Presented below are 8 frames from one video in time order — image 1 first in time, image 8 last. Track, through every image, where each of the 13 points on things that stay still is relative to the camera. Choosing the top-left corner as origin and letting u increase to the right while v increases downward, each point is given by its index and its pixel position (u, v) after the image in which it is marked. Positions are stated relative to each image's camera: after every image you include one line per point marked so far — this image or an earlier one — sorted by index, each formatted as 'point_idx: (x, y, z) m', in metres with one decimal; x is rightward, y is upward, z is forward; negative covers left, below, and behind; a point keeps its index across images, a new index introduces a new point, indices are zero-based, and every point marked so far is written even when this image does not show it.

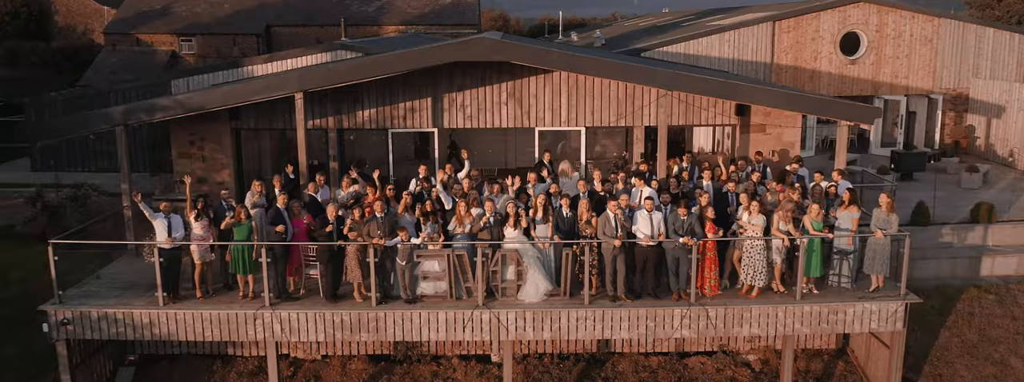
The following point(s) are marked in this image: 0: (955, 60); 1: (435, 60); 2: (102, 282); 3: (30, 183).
0: (+9.2, +2.7, +12.5) m
1: (-1.0, +1.6, +7.4) m
2: (-4.5, -1.0, +6.7) m
3: (-9.5, +0.2, +11.7) m
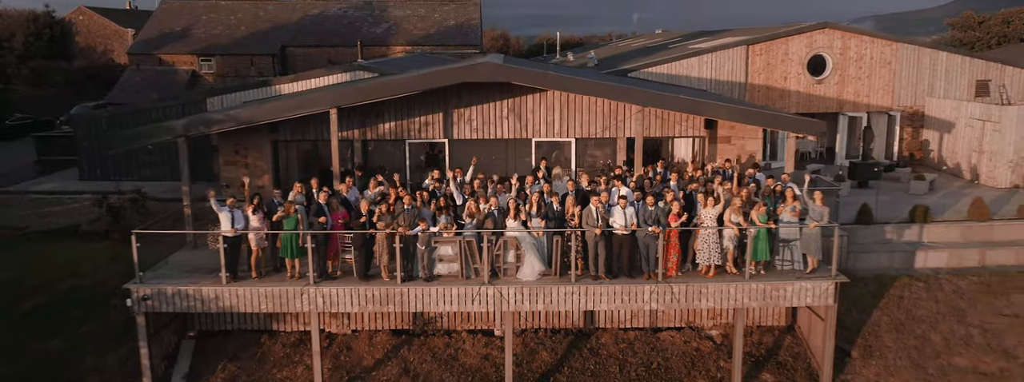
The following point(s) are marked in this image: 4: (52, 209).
0: (+9.3, +2.6, +14.0) m
1: (-1.0, +1.6, +8.8) m
2: (-4.5, -1.0, +8.0) m
3: (-9.5, 0.0, +13.1) m
4: (-8.9, -0.4, +11.7) m
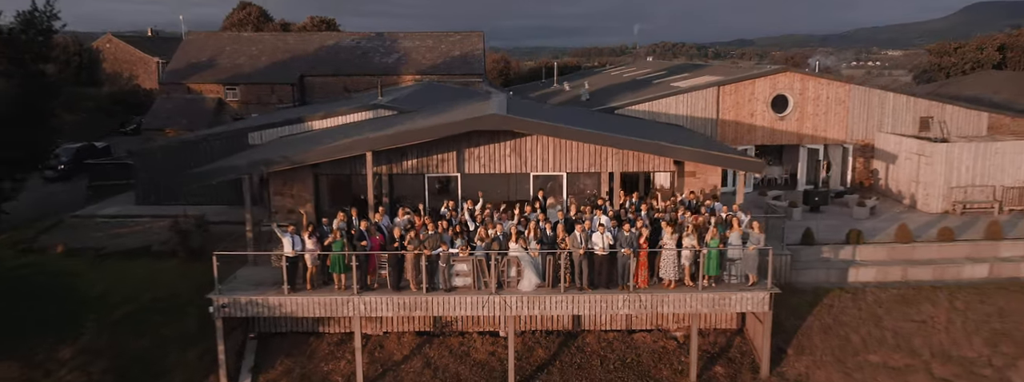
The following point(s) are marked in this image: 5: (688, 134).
0: (+9.3, +2.0, +16.0) m
1: (-0.9, +1.1, +10.8) m
2: (-4.5, -1.5, +10.0) m
3: (-9.4, -0.5, +15.0) m
4: (-8.8, -0.9, +13.6) m
5: (+4.0, +1.3, +13.8) m
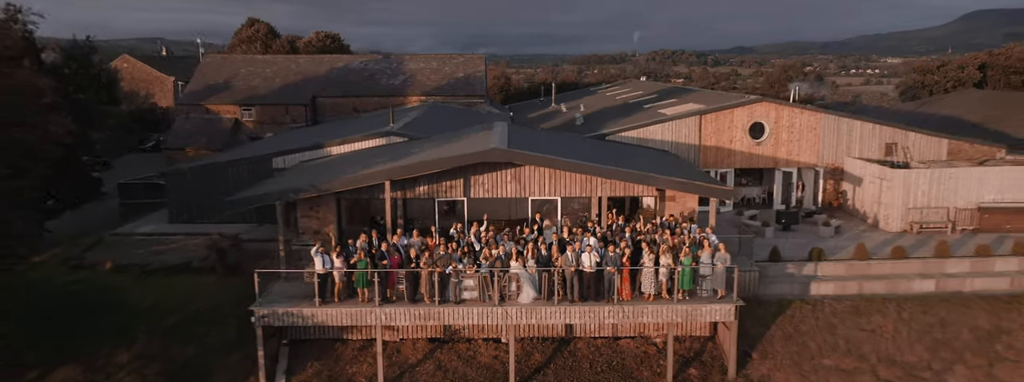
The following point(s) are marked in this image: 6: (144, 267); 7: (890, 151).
0: (+9.3, +1.4, +17.5) m
1: (-0.9, +0.6, +12.3) m
2: (-4.5, -2.0, +11.4) m
3: (-9.4, -1.1, +16.5) m
4: (-8.8, -1.4, +15.1) m
5: (+4.0, +0.8, +15.4) m
6: (-8.5, -1.8, +14.0) m
7: (+10.9, +1.1, +17.5) m
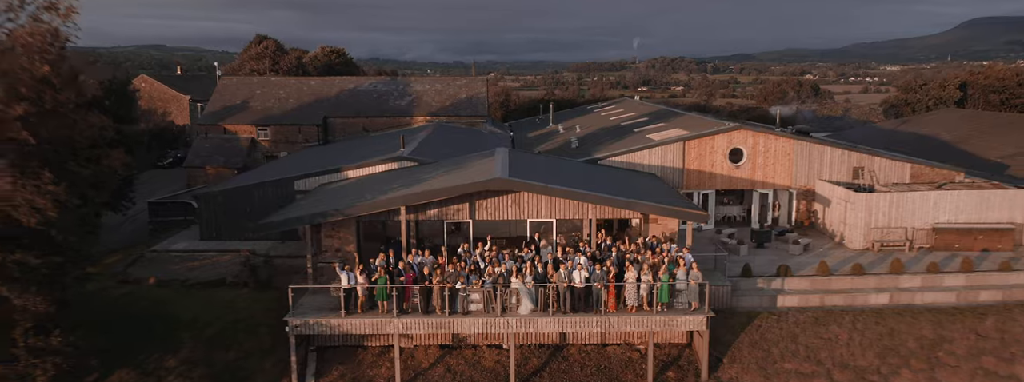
0: (+9.3, +0.8, +19.2) m
1: (-0.9, +0.1, +14.0) m
2: (-4.5, -2.5, +13.1) m
3: (-9.4, -1.7, +18.2) m
4: (-8.8, -2.0, +16.7) m
5: (+4.1, +0.2, +17.0) m
6: (-8.5, -2.3, +15.6) m
7: (+11.0, +0.5, +19.1) m
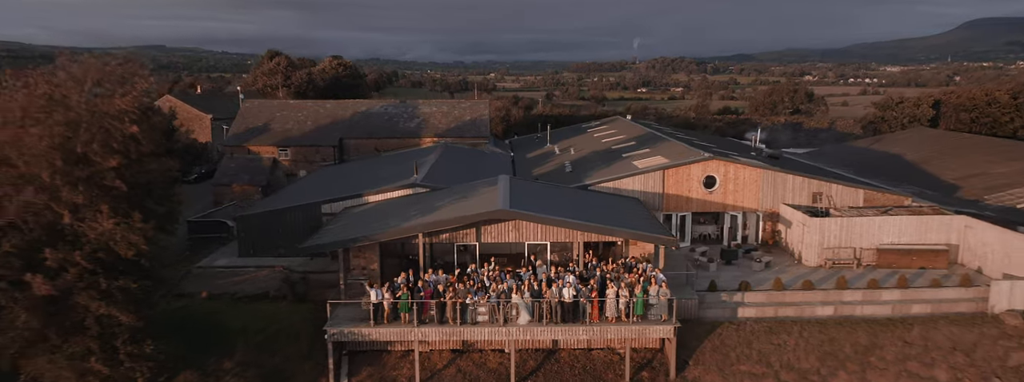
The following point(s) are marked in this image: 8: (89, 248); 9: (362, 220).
0: (+9.3, 0.0, +21.8) m
1: (-0.9, -0.7, +16.5) m
2: (-4.5, -3.3, +15.6) m
3: (-9.4, -2.5, +20.7) m
4: (-8.8, -2.8, +19.3) m
5: (+4.1, -0.6, +19.6) m
6: (-8.5, -3.1, +18.2) m
7: (+11.0, -0.3, +21.7) m
8: (-8.9, -1.2, +12.8) m
9: (-4.6, -0.9, +18.5) m
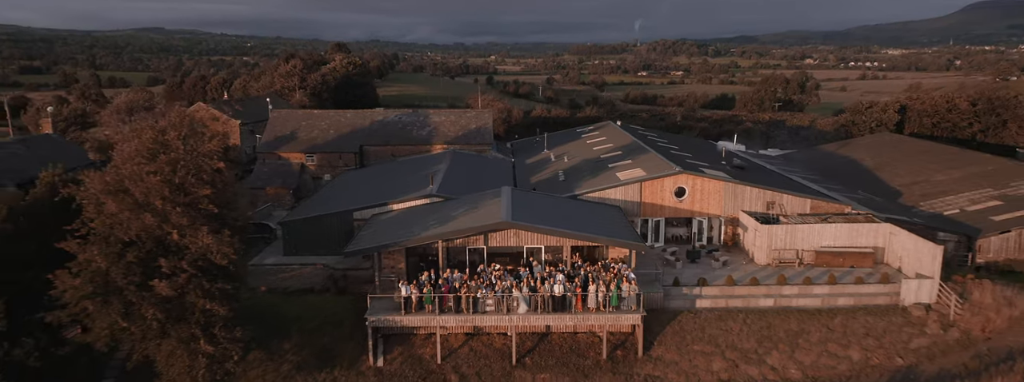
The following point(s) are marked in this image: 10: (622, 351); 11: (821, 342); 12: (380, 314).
0: (+9.4, -0.4, +25.7) m
1: (-0.9, -1.2, +20.5) m
2: (-4.4, -3.8, +19.7) m
3: (-9.4, -2.8, +24.8) m
4: (-8.8, -3.2, +23.4) m
5: (+4.1, -1.1, +23.6) m
6: (-8.5, -3.6, +22.2) m
7: (+11.0, -0.7, +25.7) m
8: (-8.9, -1.9, +16.8) m
9: (-4.6, -1.3, +22.5) m
10: (+3.6, -5.3, +19.7) m
11: (+10.2, -5.0, +19.8) m
12: (-4.2, -3.9, +19.2) m
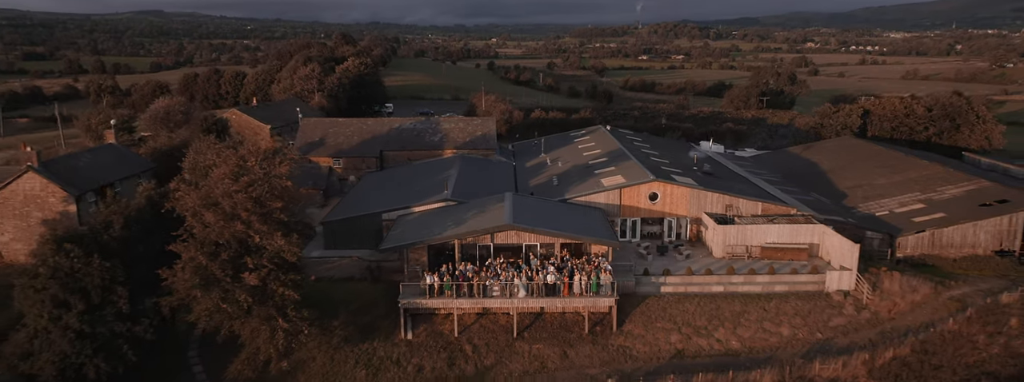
0: (+9.4, -0.7, +30.9) m
1: (-0.8, -1.6, +25.7) m
2: (-4.4, -4.2, +24.9) m
3: (-9.3, -3.1, +30.0) m
4: (-8.7, -3.5, +28.6) m
5: (+4.2, -1.4, +28.7) m
6: (-8.4, -3.9, +27.5) m
7: (+11.1, -0.9, +30.8) m
8: (-8.8, -2.3, +22.0) m
9: (-4.5, -1.7, +27.7) m
10: (+3.6, -5.7, +25.0) m
11: (+10.2, -5.4, +25.1) m
12: (-4.1, -4.4, +24.5) m
